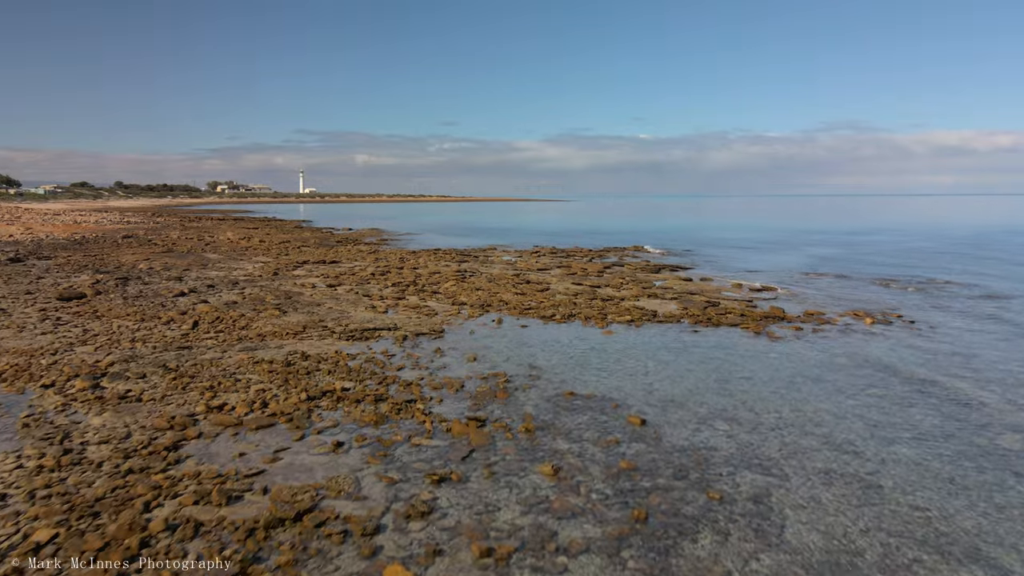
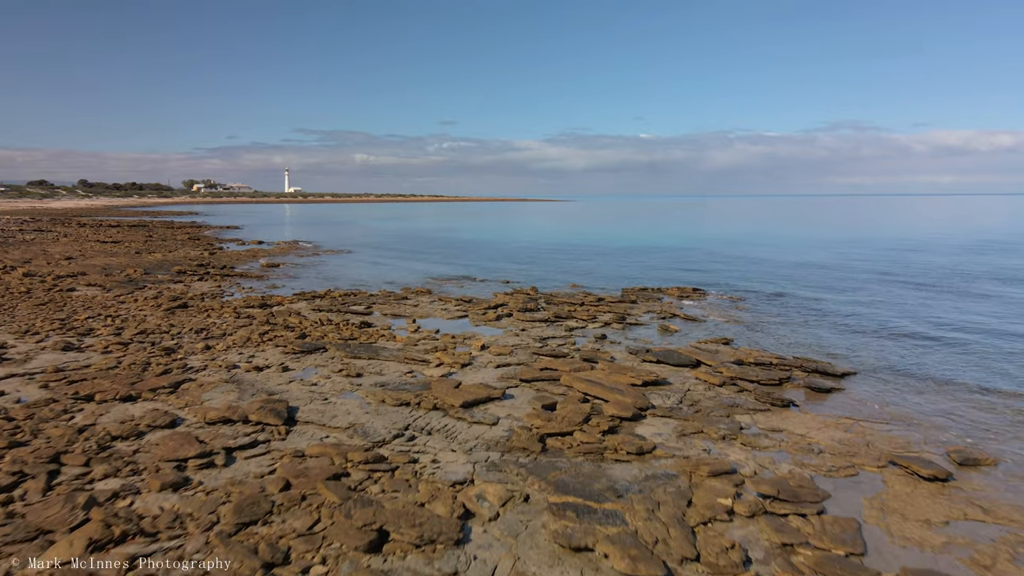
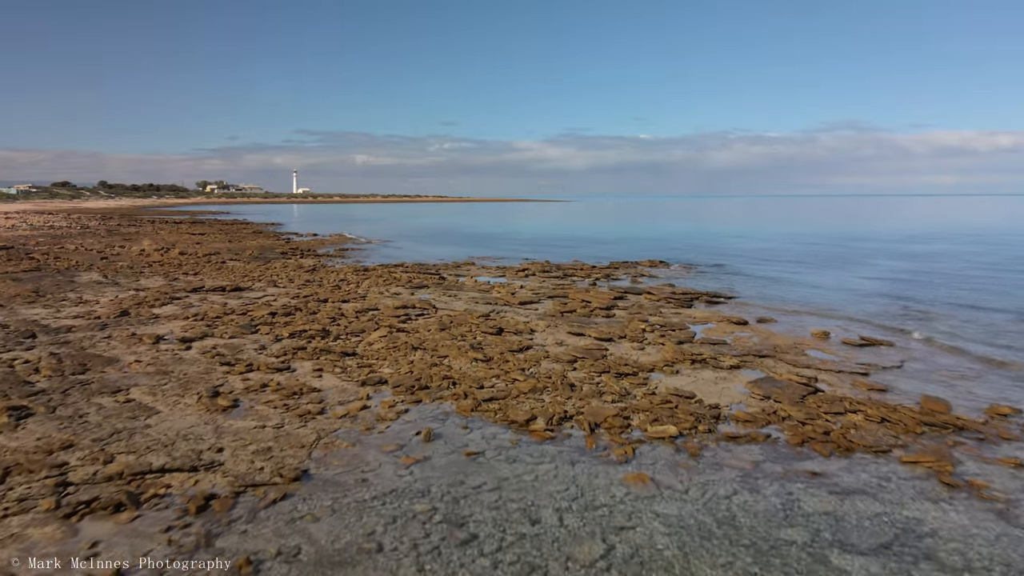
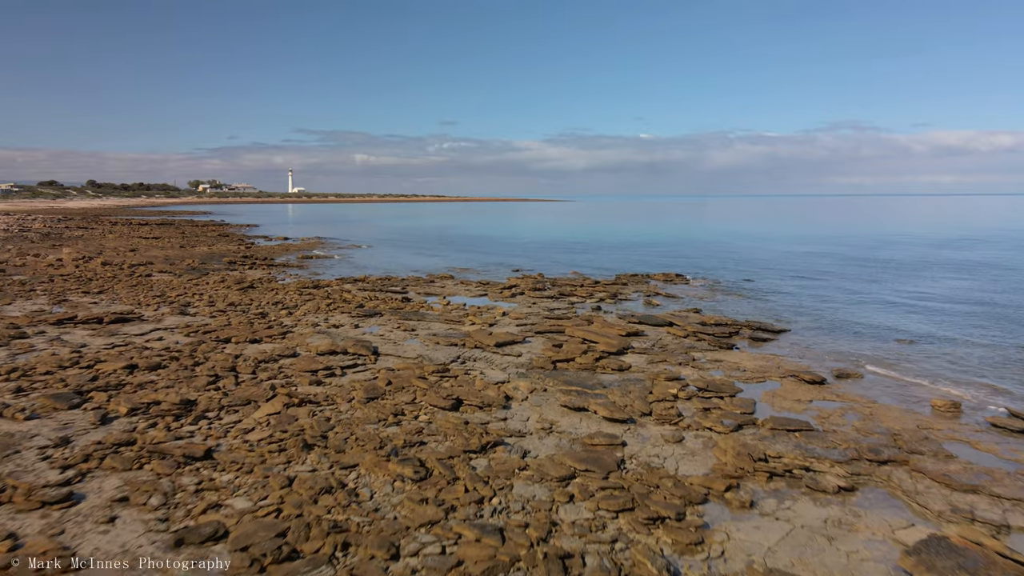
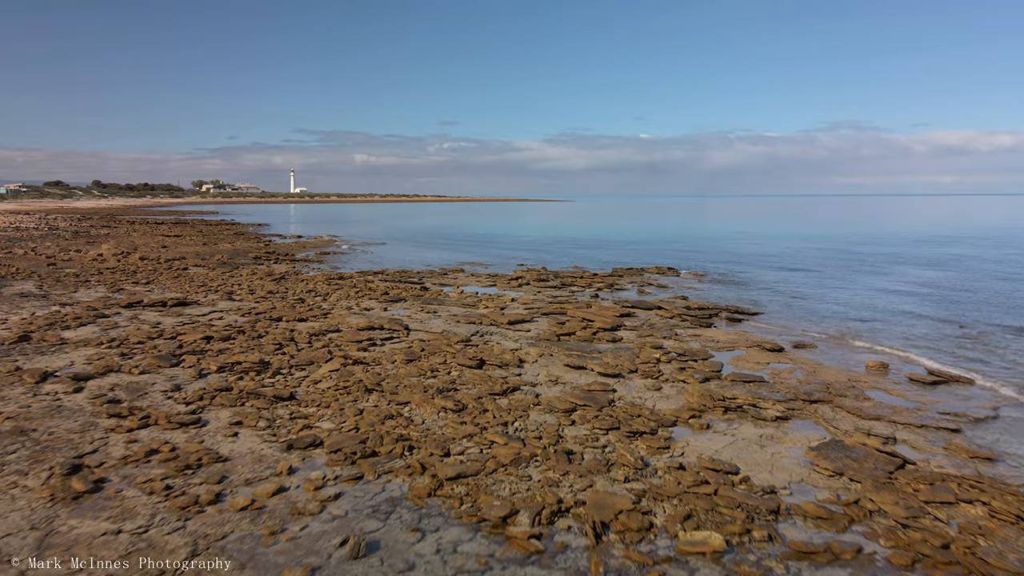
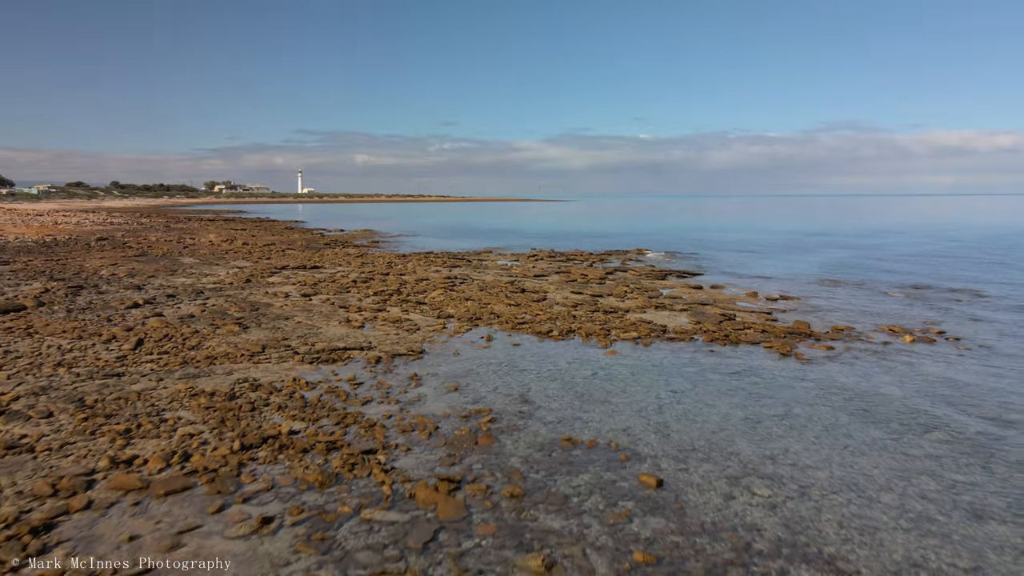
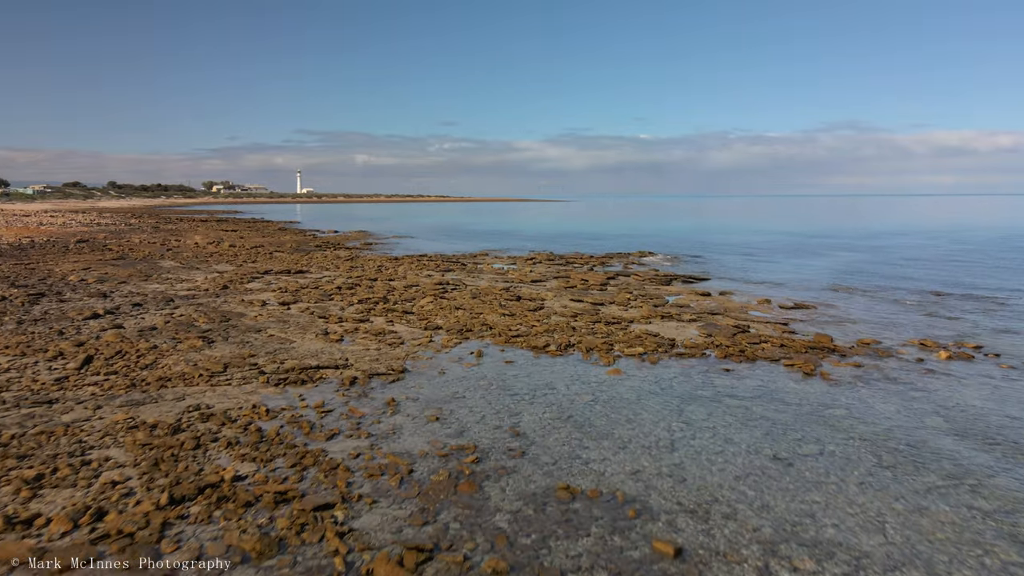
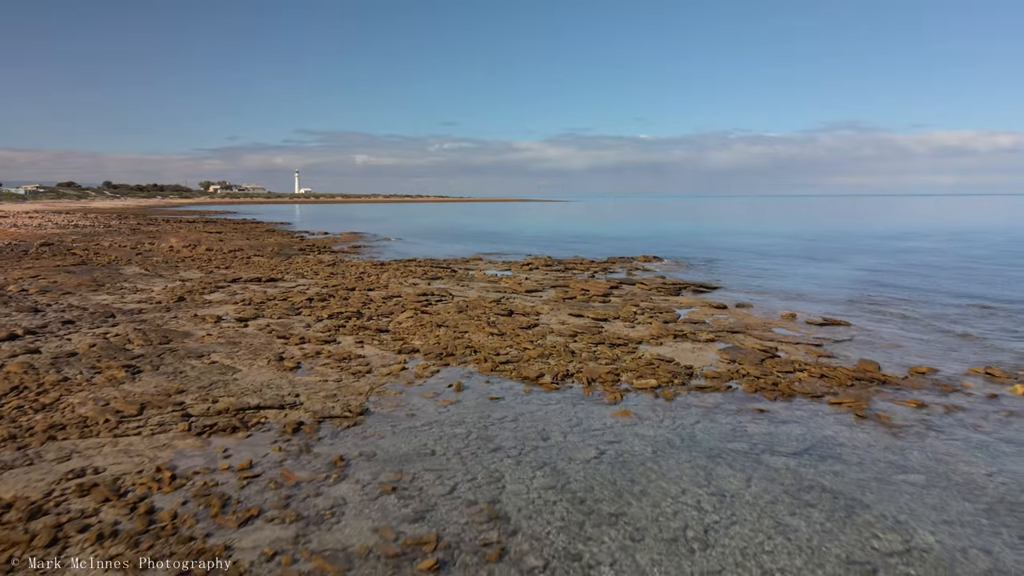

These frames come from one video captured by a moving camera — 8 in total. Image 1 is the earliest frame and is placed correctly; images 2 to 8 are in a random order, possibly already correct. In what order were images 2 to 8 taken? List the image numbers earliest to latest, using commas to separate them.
6, 7, 8, 3, 5, 4, 2
